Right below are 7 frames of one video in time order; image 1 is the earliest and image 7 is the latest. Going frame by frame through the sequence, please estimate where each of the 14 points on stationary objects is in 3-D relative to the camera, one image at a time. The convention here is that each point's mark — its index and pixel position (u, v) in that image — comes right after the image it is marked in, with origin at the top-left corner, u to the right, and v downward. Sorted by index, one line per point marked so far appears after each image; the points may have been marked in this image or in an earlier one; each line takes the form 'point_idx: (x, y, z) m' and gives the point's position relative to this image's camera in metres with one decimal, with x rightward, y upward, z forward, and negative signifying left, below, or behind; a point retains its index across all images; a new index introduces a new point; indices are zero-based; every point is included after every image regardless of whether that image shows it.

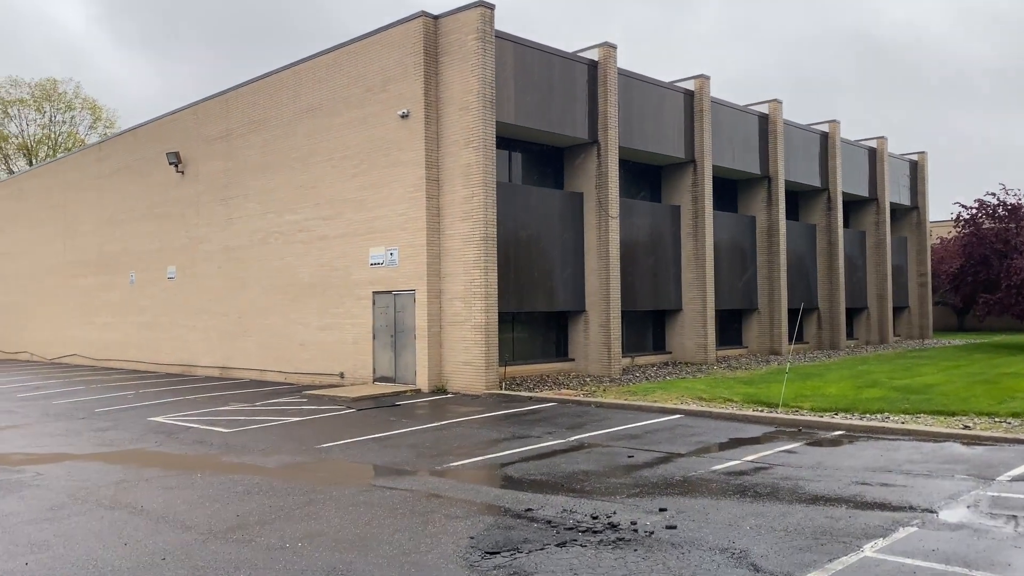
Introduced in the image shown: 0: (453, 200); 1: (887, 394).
0: (-1.4, +2.1, +18.3) m
1: (+7.8, -2.2, +16.2) m
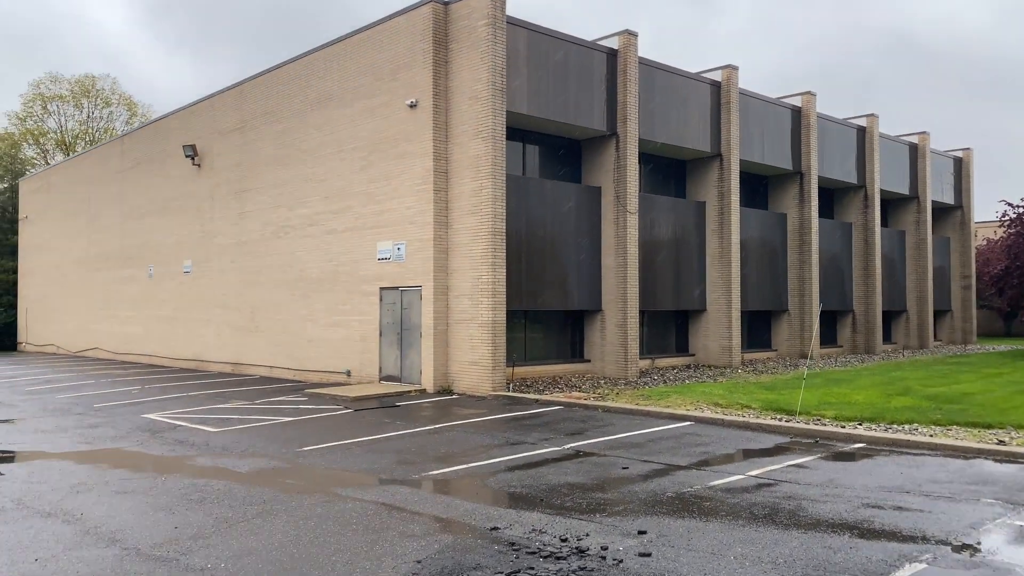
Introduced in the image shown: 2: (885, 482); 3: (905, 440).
0: (-1.1, +2.1, +17.6) m
1: (+7.9, -2.2, +15.1) m
2: (+4.1, -2.1, +8.6) m
3: (+5.6, -2.2, +11.0) m
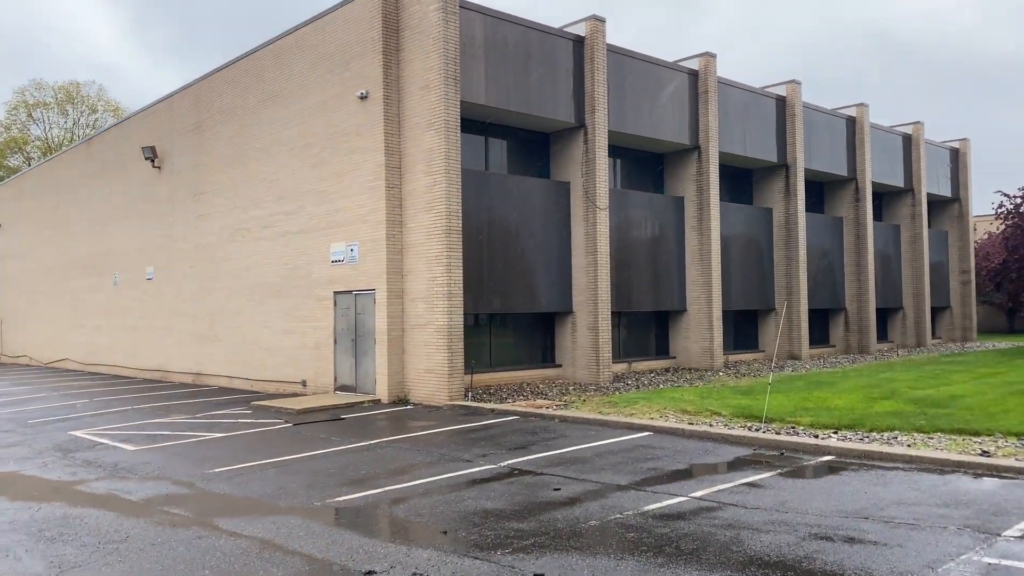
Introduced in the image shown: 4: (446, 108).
0: (-2.1, +2.1, +16.5) m
1: (+7.0, -2.1, +13.9) m
2: (+3.2, -2.1, +7.5) m
3: (+4.6, -2.1, +9.9) m
4: (-1.4, +3.7, +16.0) m
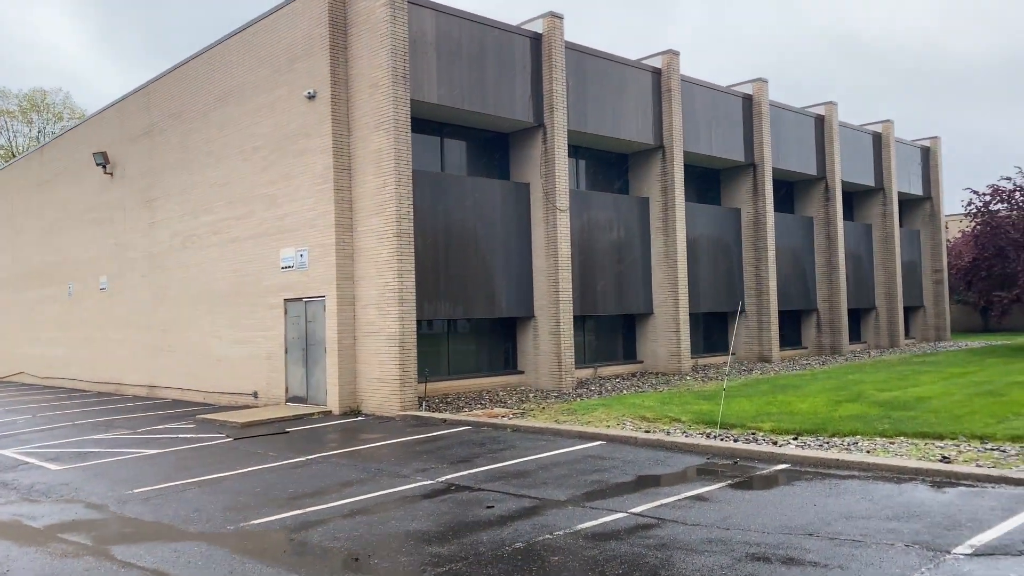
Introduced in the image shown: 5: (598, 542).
0: (-3.0, +2.0, +15.9) m
1: (+6.2, -2.1, +13.5) m
2: (+2.5, -2.1, +7.0) m
3: (+3.9, -2.1, +9.4) m
4: (-2.3, +3.6, +15.4) m
5: (+0.7, -2.2, +6.6) m
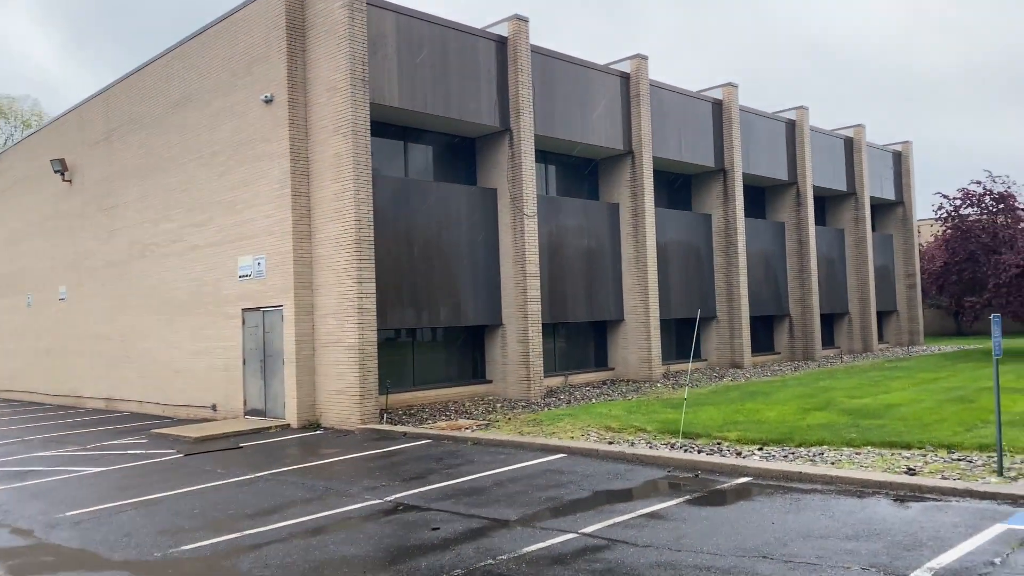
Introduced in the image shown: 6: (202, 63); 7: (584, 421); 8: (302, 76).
0: (-3.7, +1.8, +15.5) m
1: (+5.5, -2.2, +13.2) m
2: (+2.0, -2.1, +6.6) m
3: (+3.3, -2.1, +9.1) m
4: (-3.1, +3.4, +15.0) m
5: (+0.2, -2.2, +6.2) m
6: (-7.2, +5.2, +18.1) m
7: (+1.3, -2.4, +14.1) m
8: (-4.3, +4.3, +15.9) m
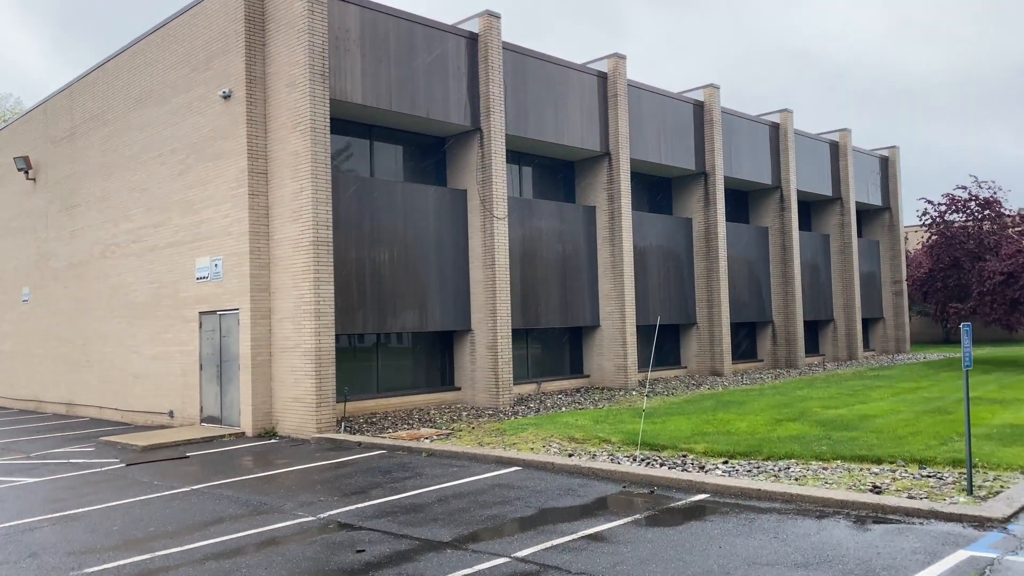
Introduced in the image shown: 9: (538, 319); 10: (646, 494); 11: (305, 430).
0: (-4.4, +1.7, +14.9) m
1: (+4.8, -2.3, +12.7) m
2: (+1.4, -2.2, +6.1) m
3: (+2.7, -2.2, +8.6) m
4: (-3.7, +3.4, +14.5) m
5: (-0.4, -2.3, +5.7) m
6: (-7.9, +5.2, +17.6) m
7: (+0.6, -2.5, +13.5) m
8: (-4.9, +4.3, +15.4) m
9: (+0.7, -0.8, +19.9) m
10: (+1.5, -2.4, +9.0) m
11: (-3.8, -2.6, +14.2) m
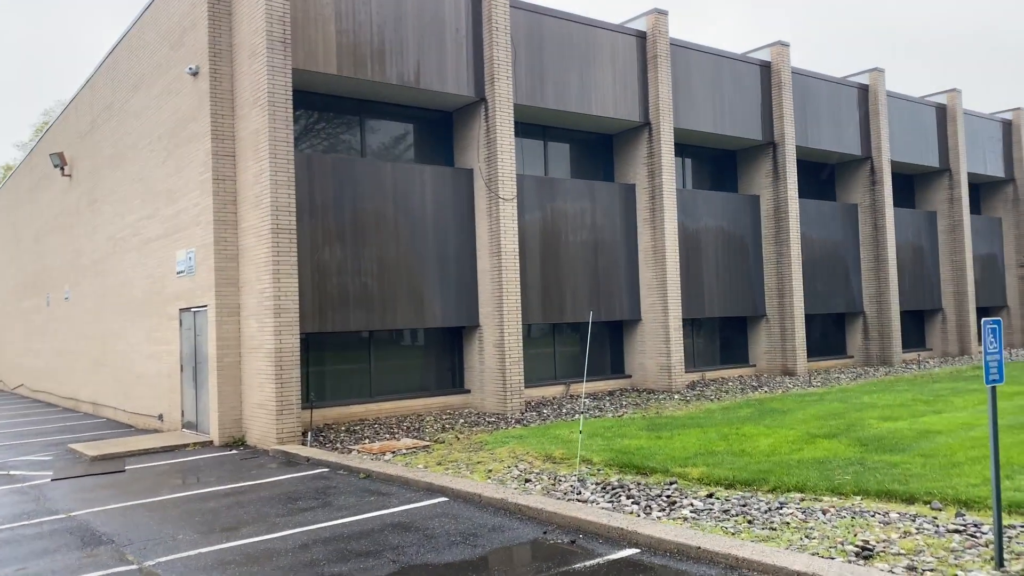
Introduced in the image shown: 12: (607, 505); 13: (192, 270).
0: (-4.6, +1.8, +13.5) m
1: (+4.3, -2.1, +10.0) m
2: (-0.1, -2.1, +4.0) m
3: (+1.5, -2.1, +6.2) m
4: (-4.0, +3.5, +13.0) m
5: (-1.9, -2.2, +3.8) m
6: (-7.7, +5.3, +16.6) m
7: (+0.2, -2.3, +11.4) m
8: (-5.1, +4.4, +14.0) m
9: (+1.2, -0.6, +17.7) m
10: (+0.5, -2.3, +6.8) m
11: (-4.0, -2.5, +12.8) m
12: (+1.0, -2.2, +8.1) m
13: (-5.9, +0.3, +14.5) m
